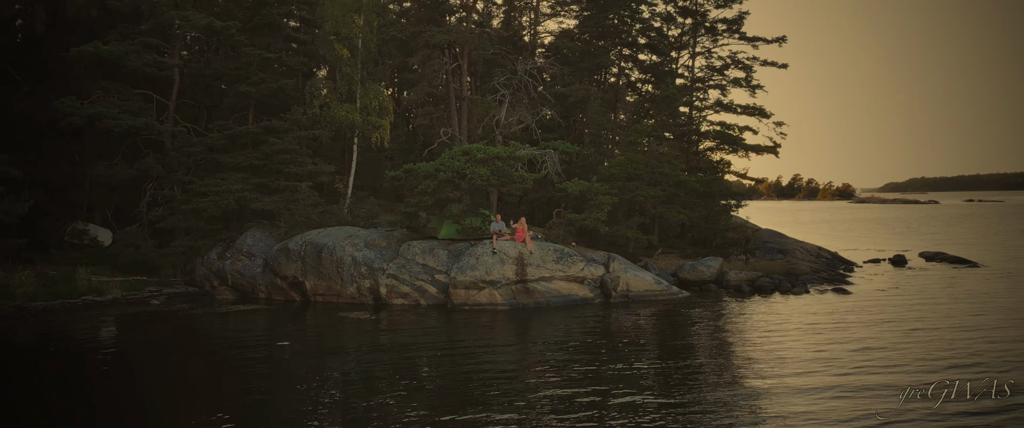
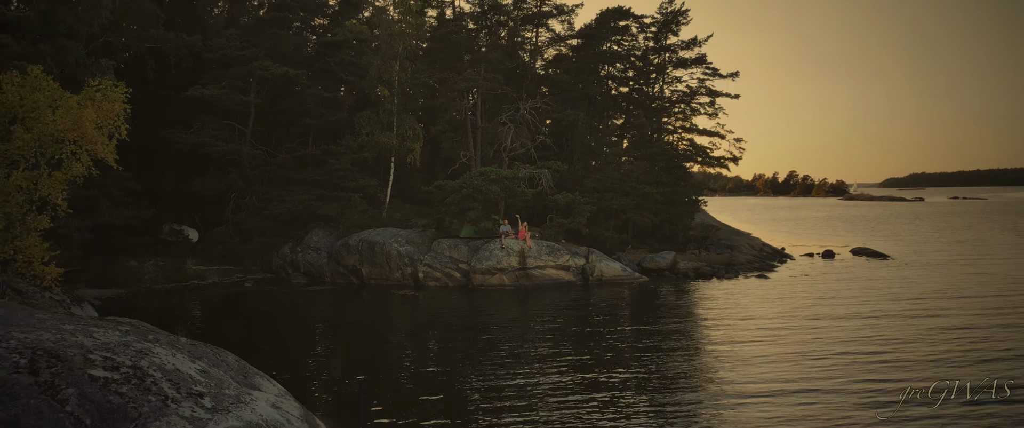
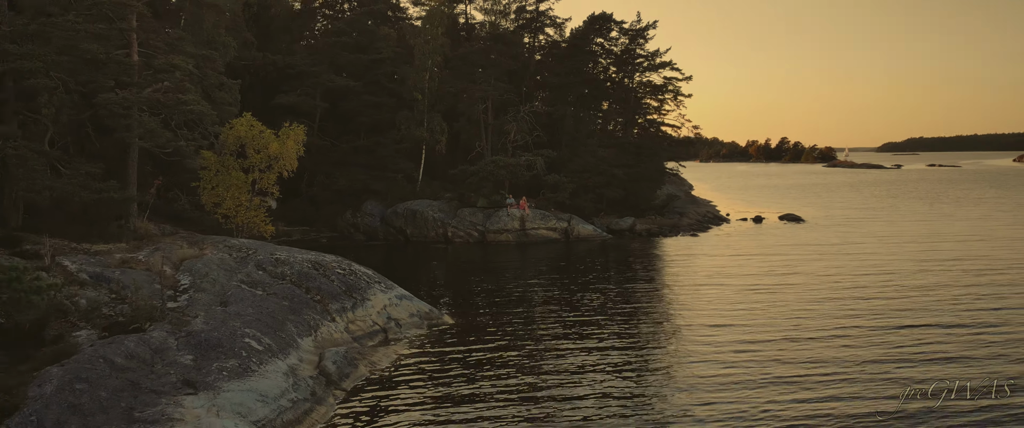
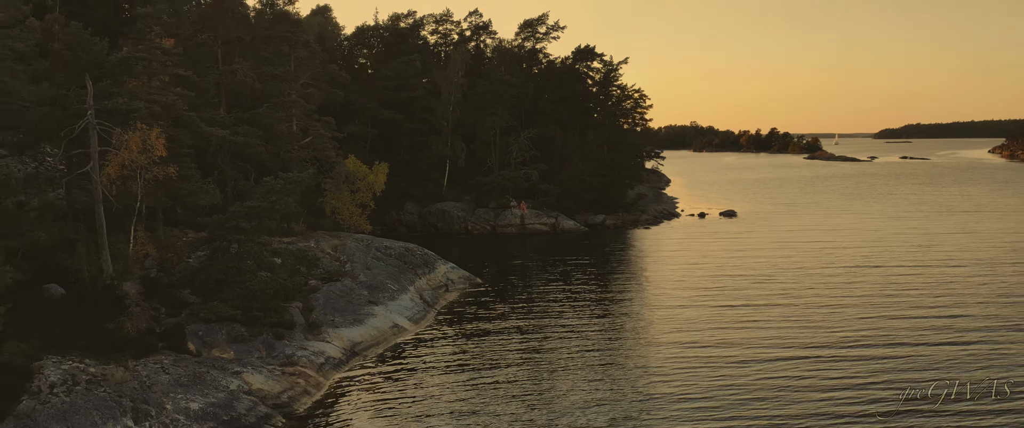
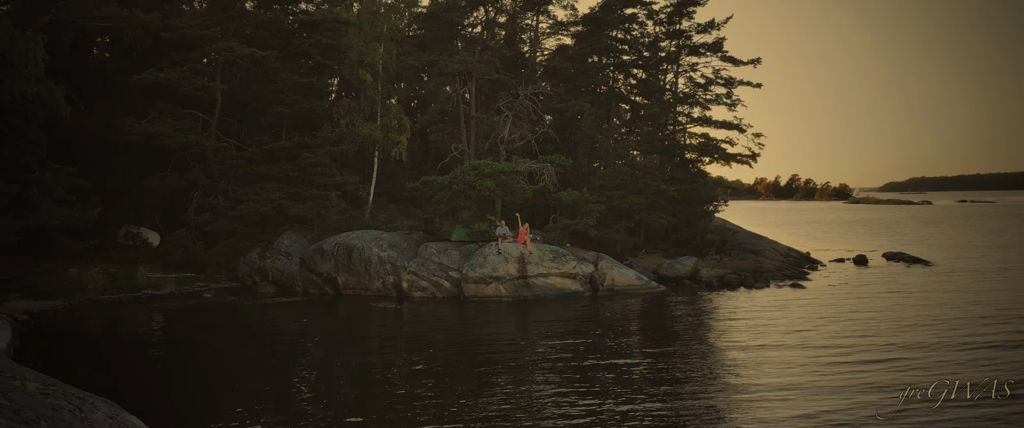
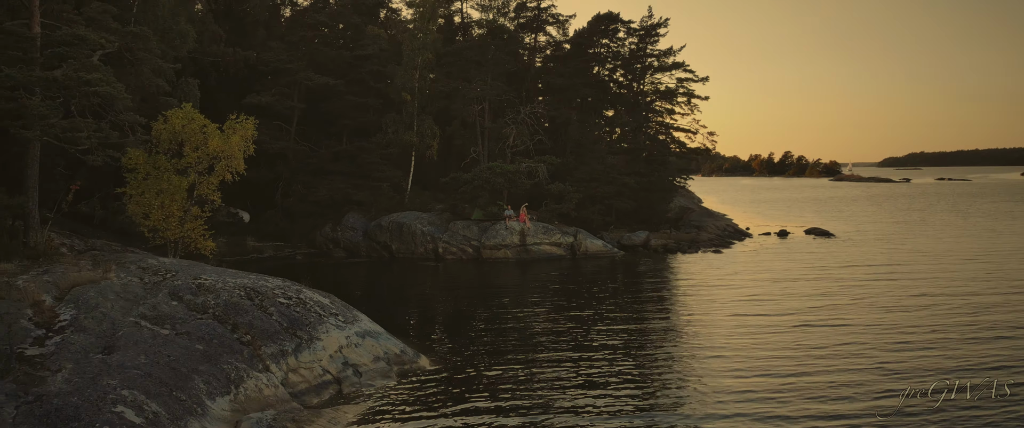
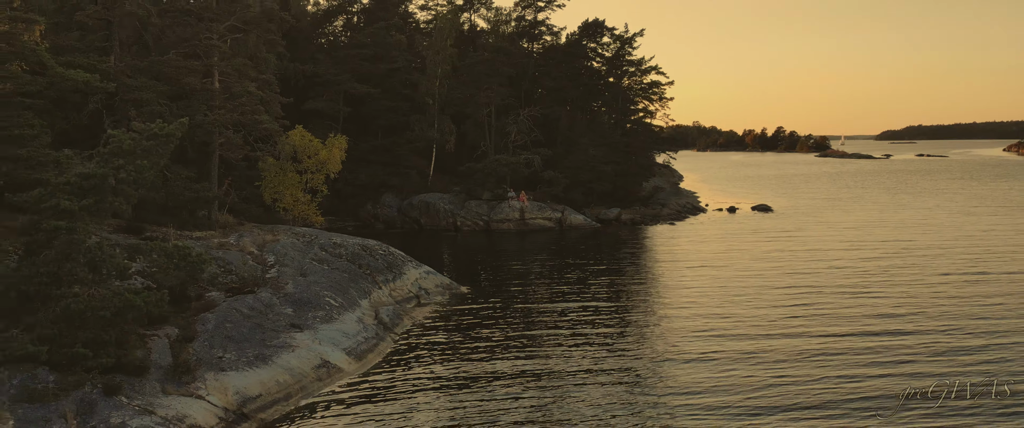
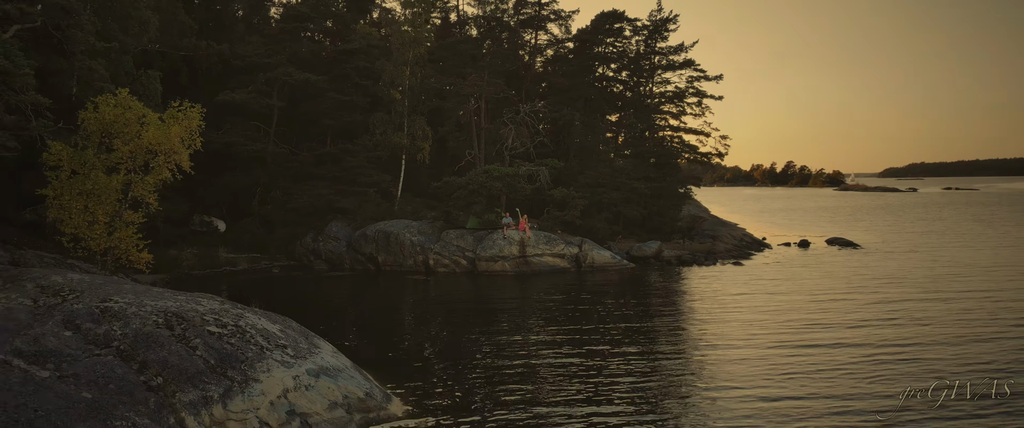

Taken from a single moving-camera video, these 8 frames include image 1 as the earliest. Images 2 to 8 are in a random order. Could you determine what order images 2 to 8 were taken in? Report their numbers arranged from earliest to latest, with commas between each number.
5, 2, 8, 6, 3, 7, 4
